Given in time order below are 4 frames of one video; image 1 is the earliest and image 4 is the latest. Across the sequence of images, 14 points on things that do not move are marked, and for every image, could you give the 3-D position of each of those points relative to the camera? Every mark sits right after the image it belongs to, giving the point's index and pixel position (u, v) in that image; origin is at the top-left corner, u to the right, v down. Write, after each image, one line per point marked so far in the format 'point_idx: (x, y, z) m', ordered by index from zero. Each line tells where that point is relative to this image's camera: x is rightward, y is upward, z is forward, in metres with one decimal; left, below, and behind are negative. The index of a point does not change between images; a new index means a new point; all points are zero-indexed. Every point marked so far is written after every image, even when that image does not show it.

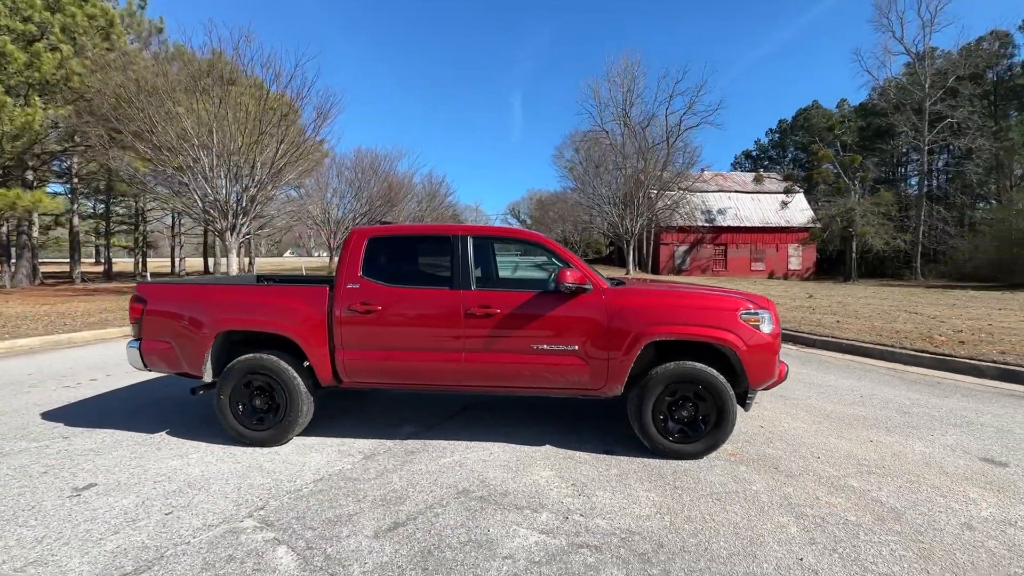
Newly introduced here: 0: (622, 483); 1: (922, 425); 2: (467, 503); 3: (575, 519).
0: (+0.9, -1.5, +3.6) m
1: (+4.3, -1.4, +4.9) m
2: (-0.3, -1.6, +3.4) m
3: (+0.4, -1.6, +3.2) m
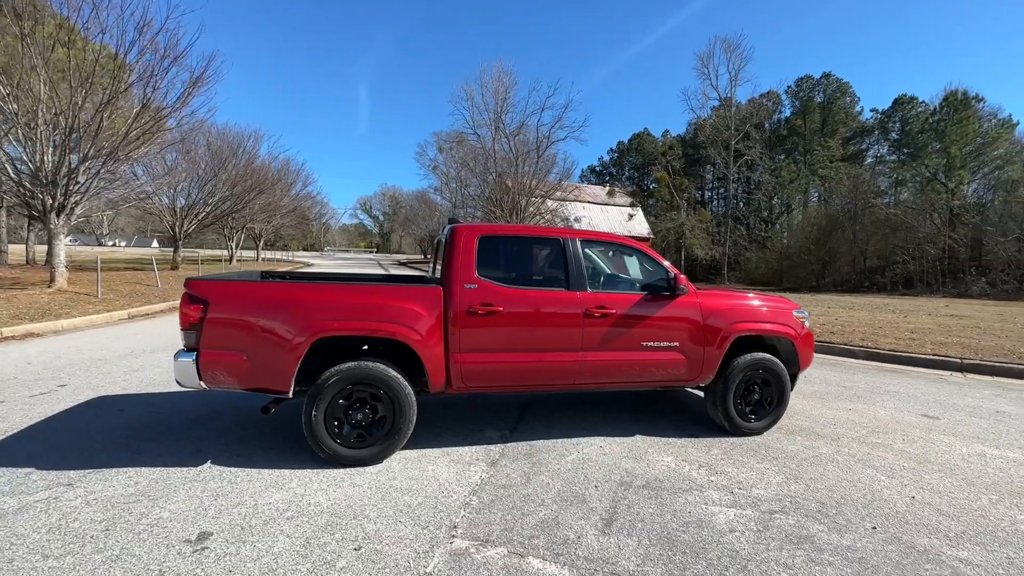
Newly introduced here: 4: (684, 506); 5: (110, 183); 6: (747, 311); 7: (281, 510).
0: (+2.0, -1.5, +4.2) m
1: (+4.9, -1.5, +6.5) m
2: (+1.0, -1.6, +3.6) m
3: (+1.8, -1.6, +3.6) m
4: (+1.3, -1.6, +3.4) m
5: (-14.9, +4.0, +17.3) m
6: (+2.4, -0.2, +4.7) m
7: (-1.6, -1.5, +3.2) m
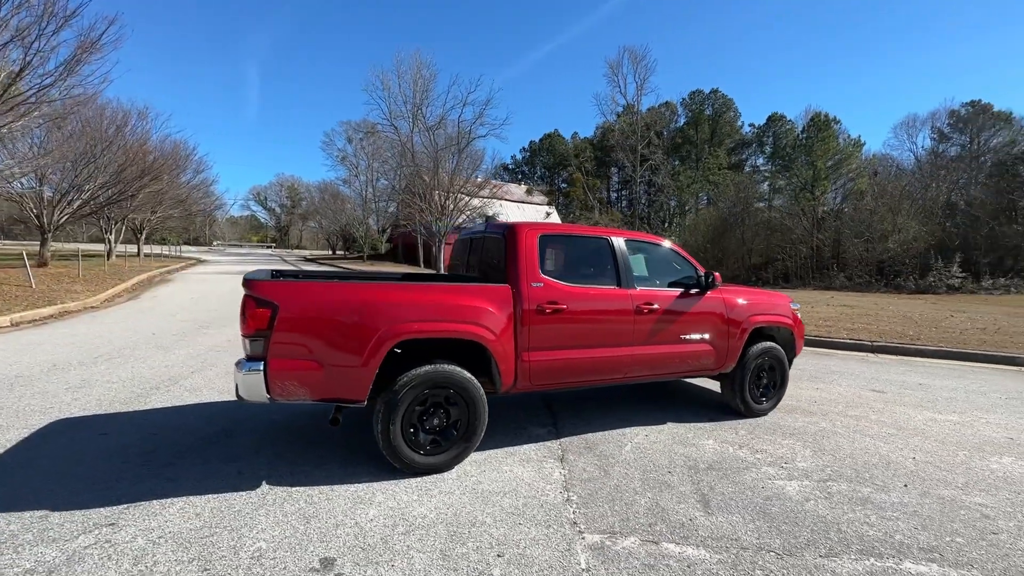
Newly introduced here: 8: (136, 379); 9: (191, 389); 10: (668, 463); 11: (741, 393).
0: (+2.5, -1.5, +4.7) m
1: (+4.9, -1.4, +7.5) m
2: (+1.7, -1.5, +3.9) m
3: (+2.4, -1.6, +4.1) m
4: (+1.9, -1.6, +3.7) m
5: (-16.6, +3.9, +14.2) m
6: (+2.8, -0.2, +5.2) m
7: (-0.8, -1.5, +3.0) m
8: (-4.9, -1.2, +6.1) m
9: (-4.0, -1.3, +5.8) m
10: (+1.4, -1.5, +4.1) m
11: (+2.5, -1.2, +5.2) m
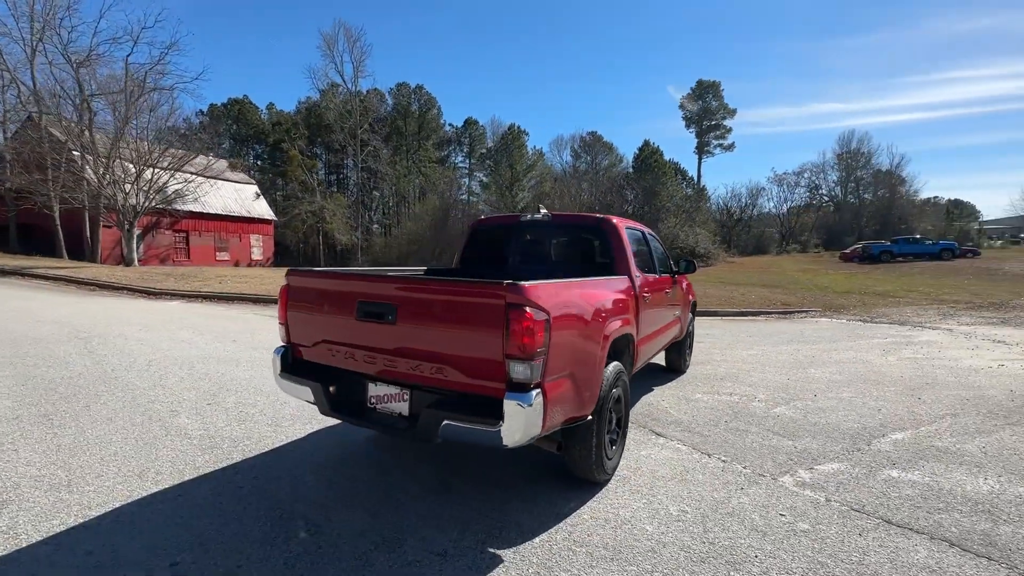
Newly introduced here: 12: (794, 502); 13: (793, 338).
0: (+2.7, -1.3, +6.2) m
1: (+3.0, -1.0, +9.8) m
2: (+2.5, -1.4, +5.1) m
3: (+3.0, -1.3, +5.6) m
4: (+2.8, -1.4, +5.1) m
5: (-18.6, +3.2, +2.4) m
6: (+2.5, 0.0, +6.7) m
7: (+1.1, -1.5, +2.9) m
8: (-4.2, -1.4, +2.9) m
9: (-3.2, -1.4, +3.2) m
10: (+2.1, -1.4, +5.0) m
11: (+2.4, -0.9, +6.6) m
12: (+1.9, -1.5, +3.3) m
13: (+6.0, -1.1, +10.0) m
